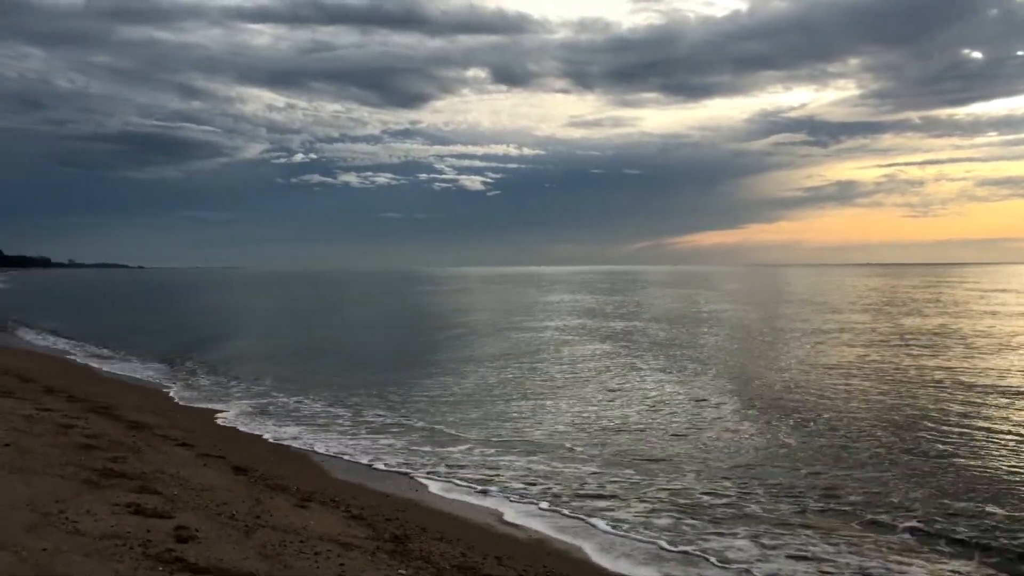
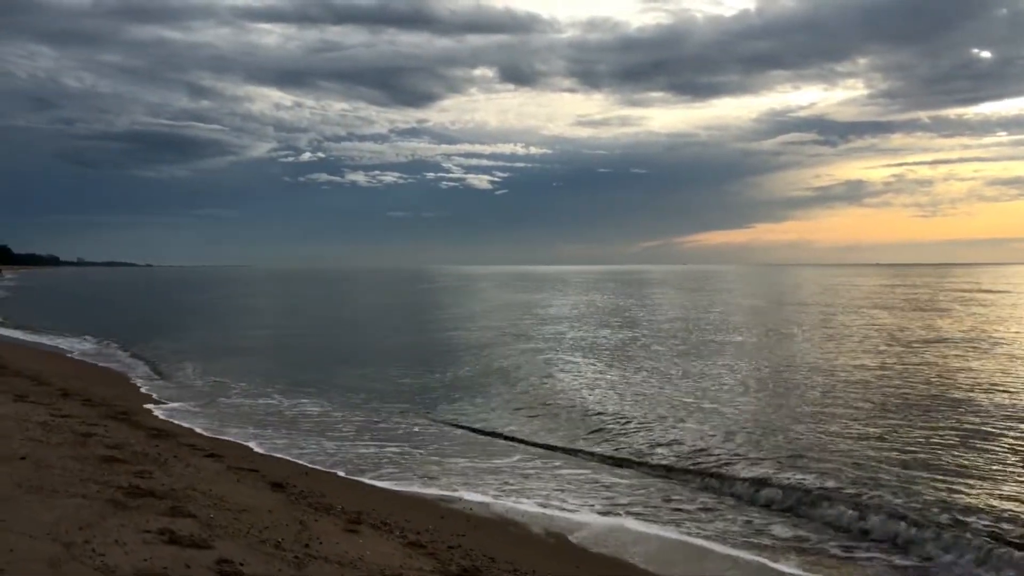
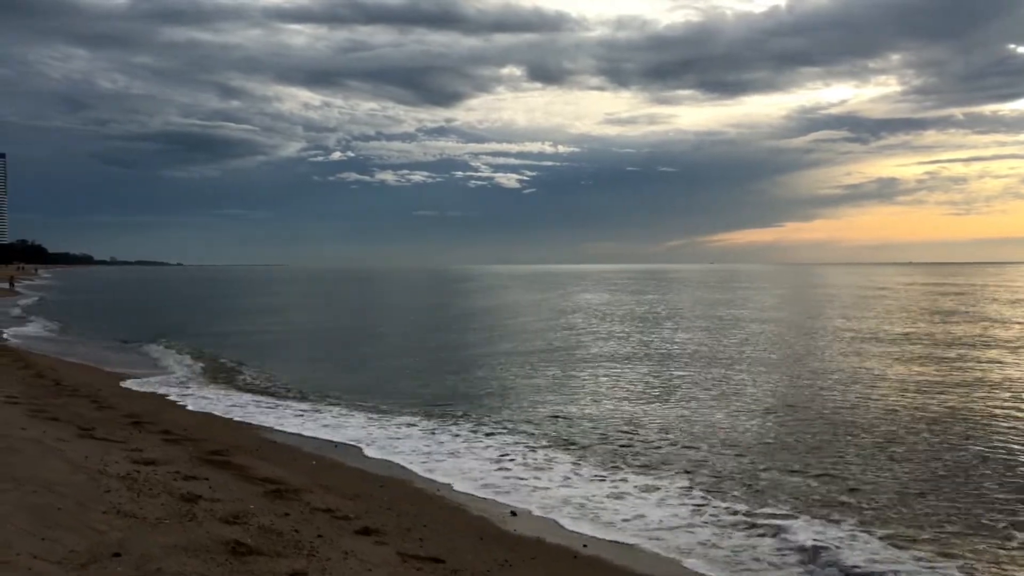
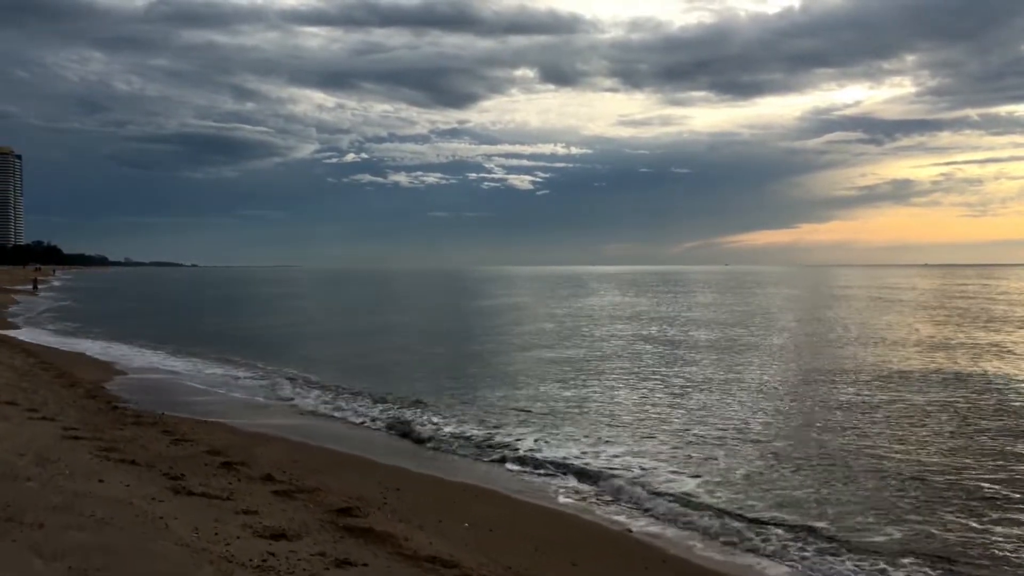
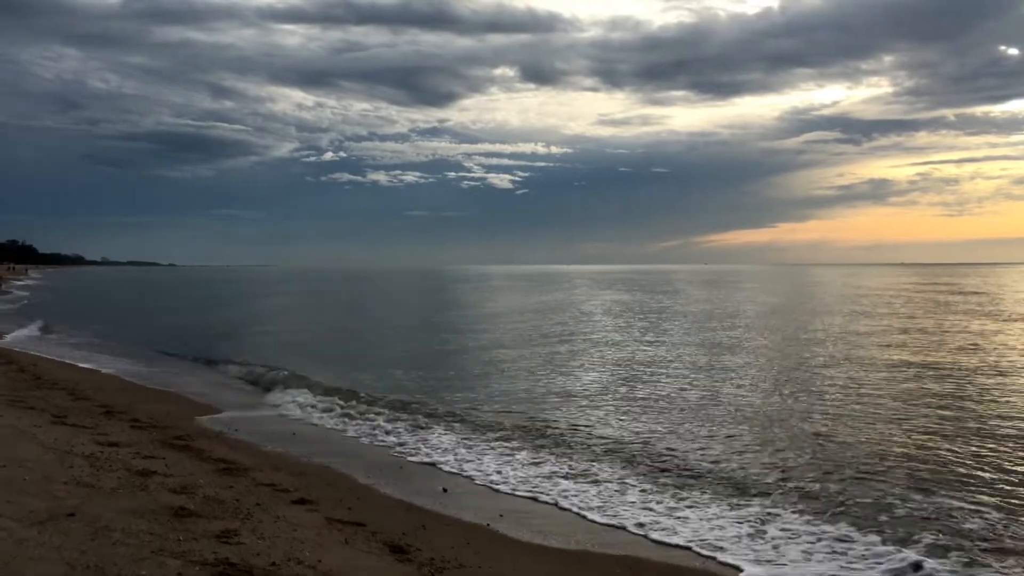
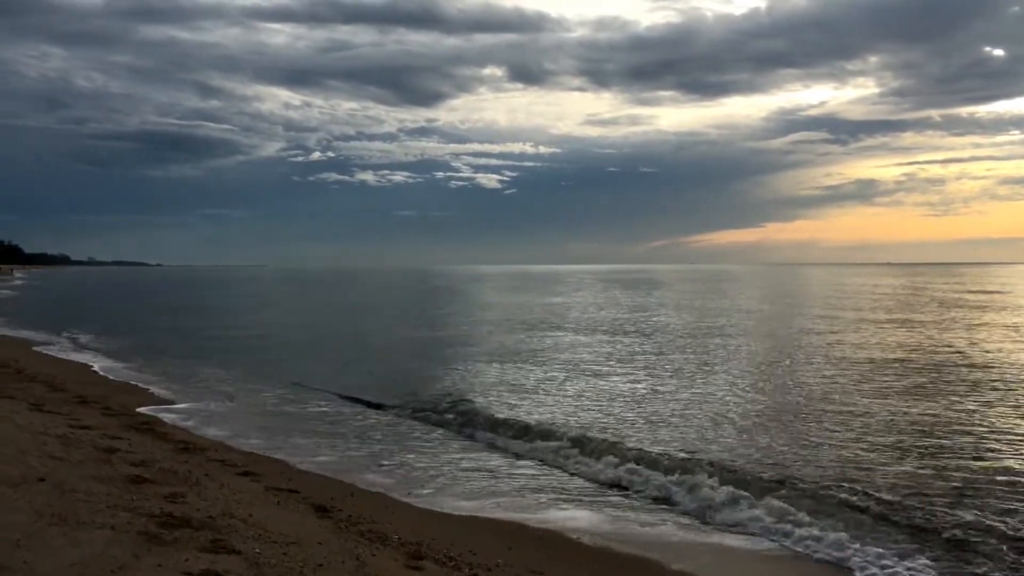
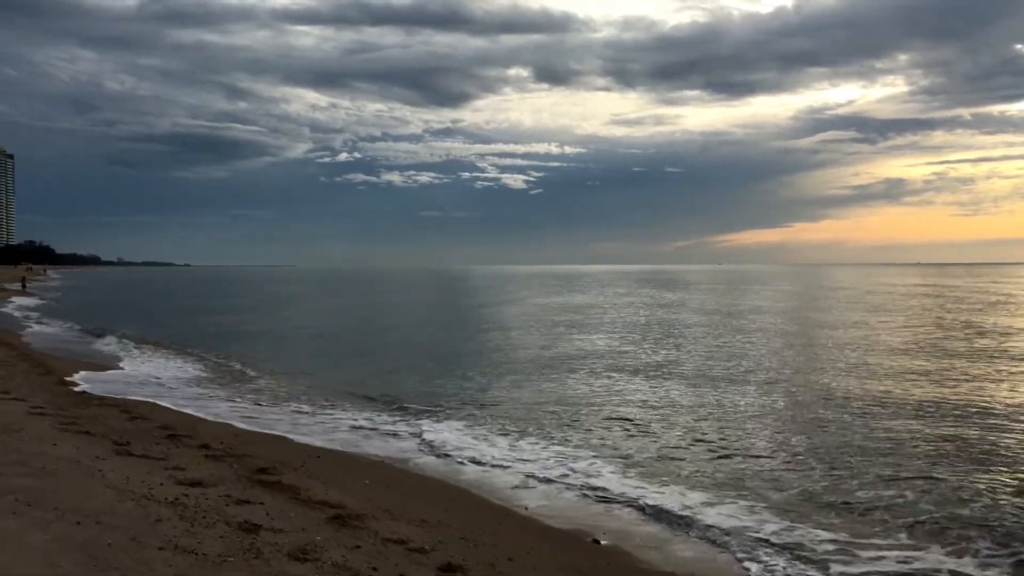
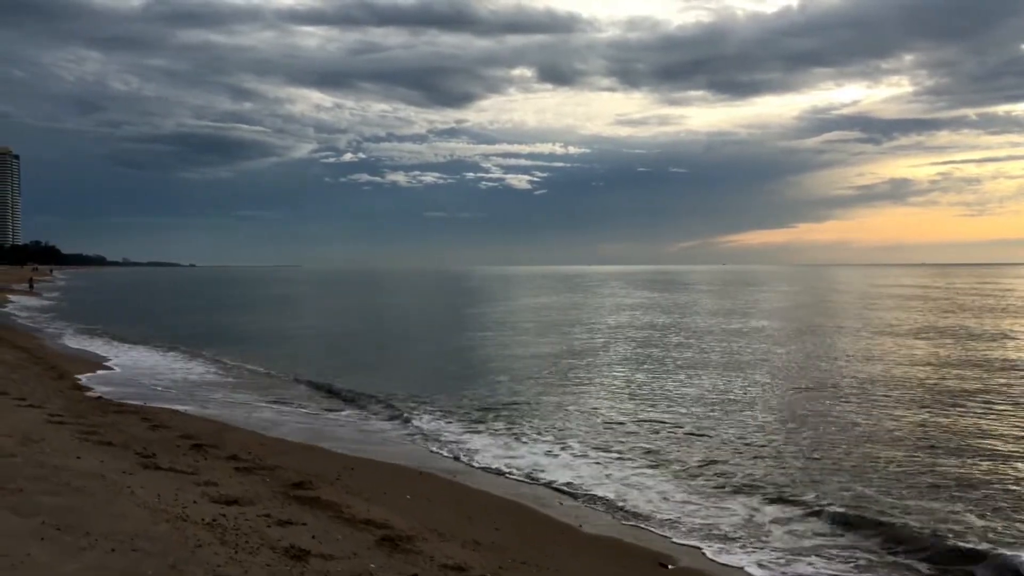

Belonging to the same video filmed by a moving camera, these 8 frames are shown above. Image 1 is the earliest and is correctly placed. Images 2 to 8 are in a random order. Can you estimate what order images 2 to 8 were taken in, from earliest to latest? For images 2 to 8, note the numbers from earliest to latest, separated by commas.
2, 6, 5, 3, 7, 8, 4
